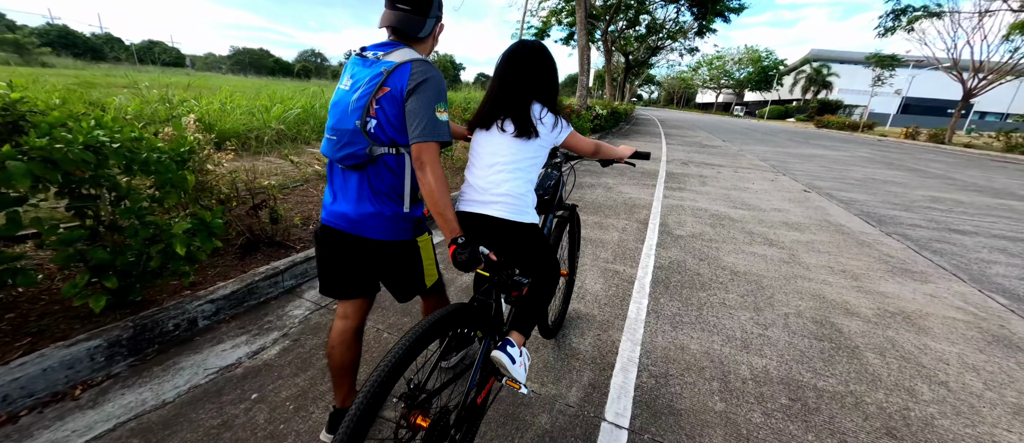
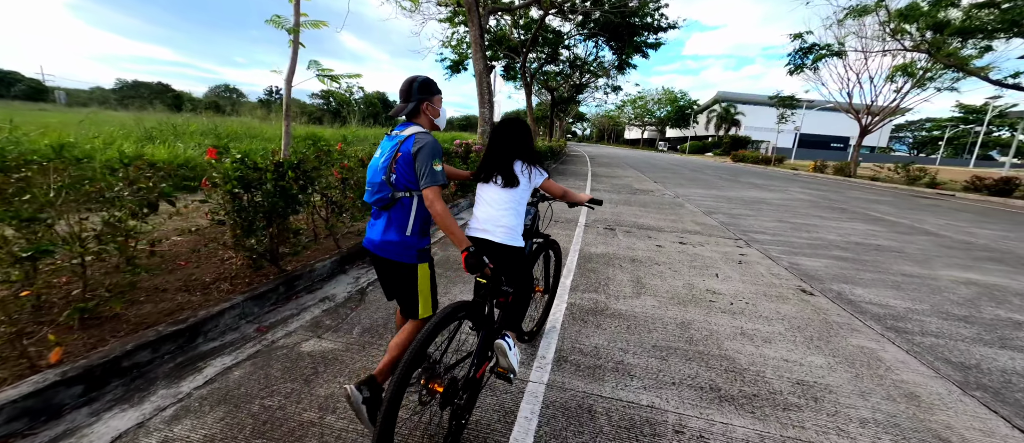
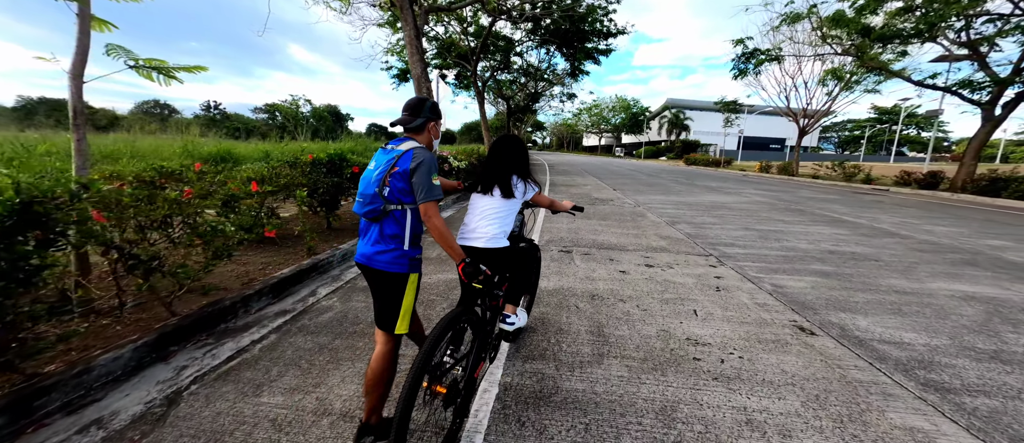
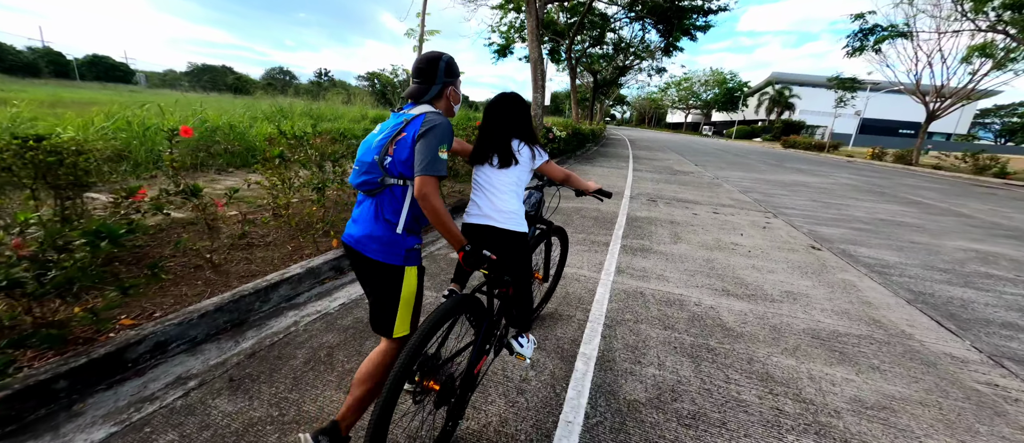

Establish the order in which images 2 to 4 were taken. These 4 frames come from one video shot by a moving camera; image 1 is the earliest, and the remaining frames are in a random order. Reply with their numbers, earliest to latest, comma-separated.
4, 2, 3
